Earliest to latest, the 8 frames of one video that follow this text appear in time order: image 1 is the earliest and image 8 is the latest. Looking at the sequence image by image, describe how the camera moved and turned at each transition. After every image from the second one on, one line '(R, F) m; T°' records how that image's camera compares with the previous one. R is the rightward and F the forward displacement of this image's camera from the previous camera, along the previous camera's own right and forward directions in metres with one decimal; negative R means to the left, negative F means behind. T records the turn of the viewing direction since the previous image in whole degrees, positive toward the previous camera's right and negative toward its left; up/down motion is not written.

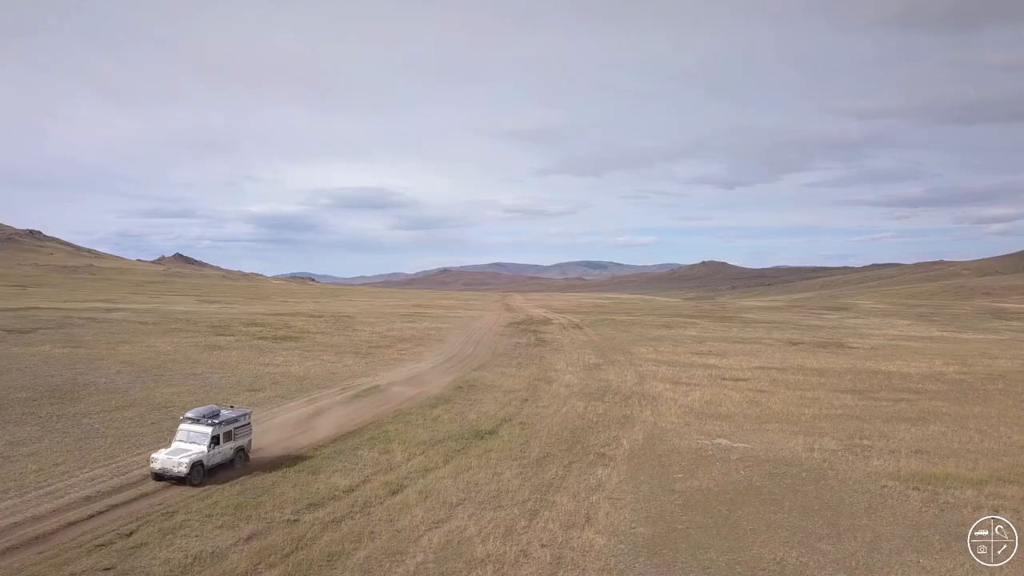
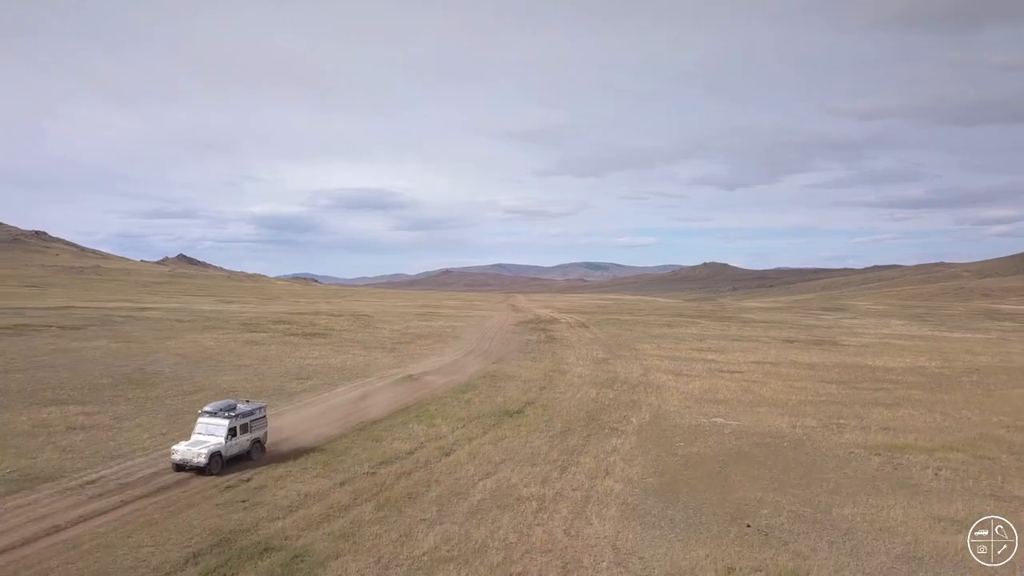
(-1.2, -4.6) m; 0°
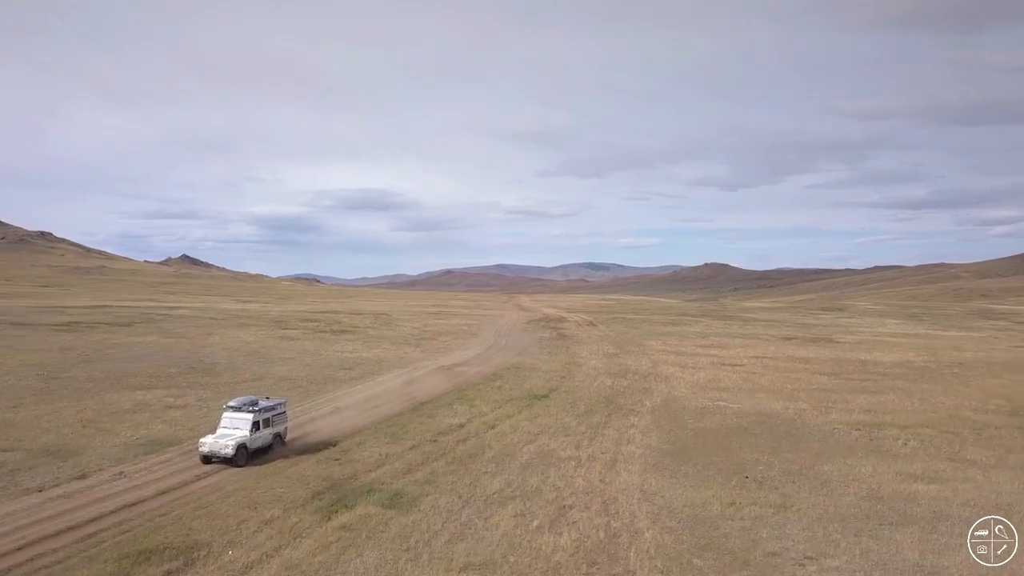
(-1.6, -4.6) m; 0°
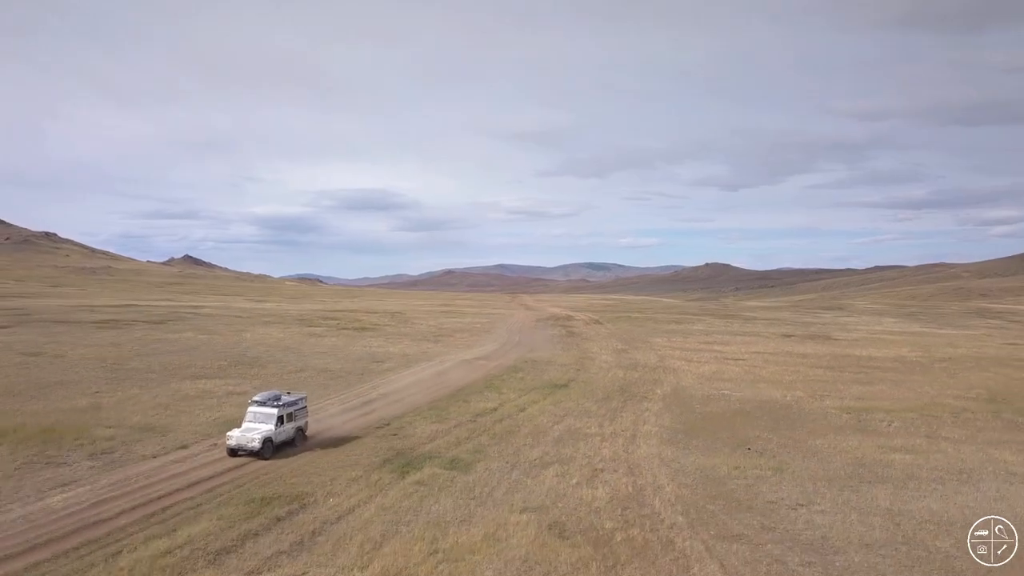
(-1.5, -3.8) m; 0°
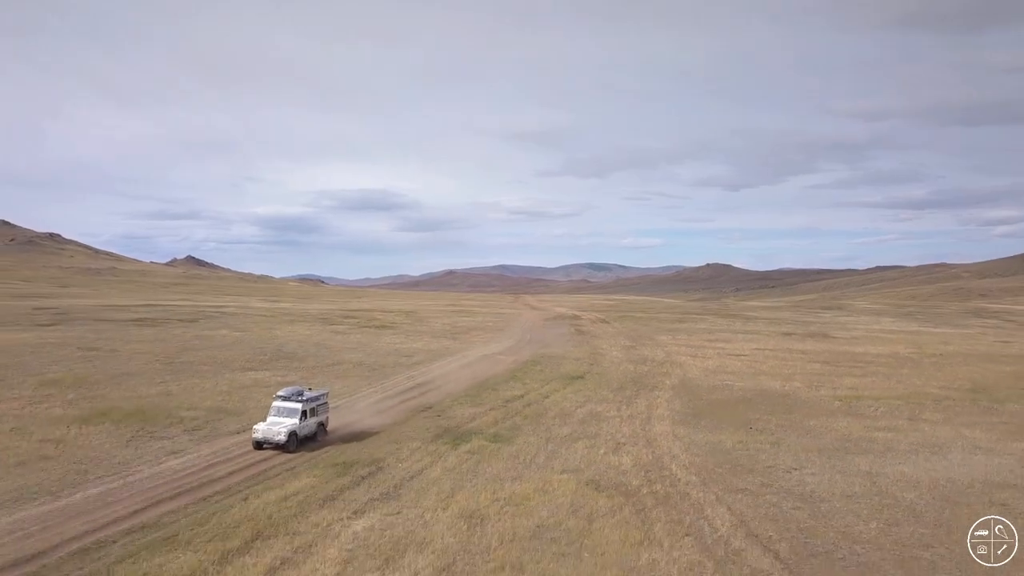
(-1.4, -3.8) m; 0°
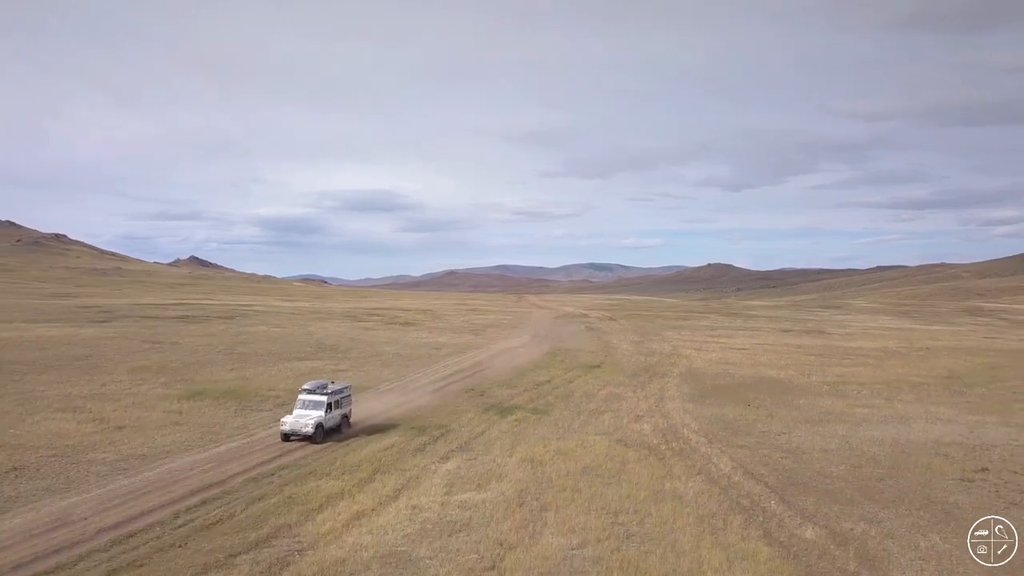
(-1.8, -5.3) m; 0°
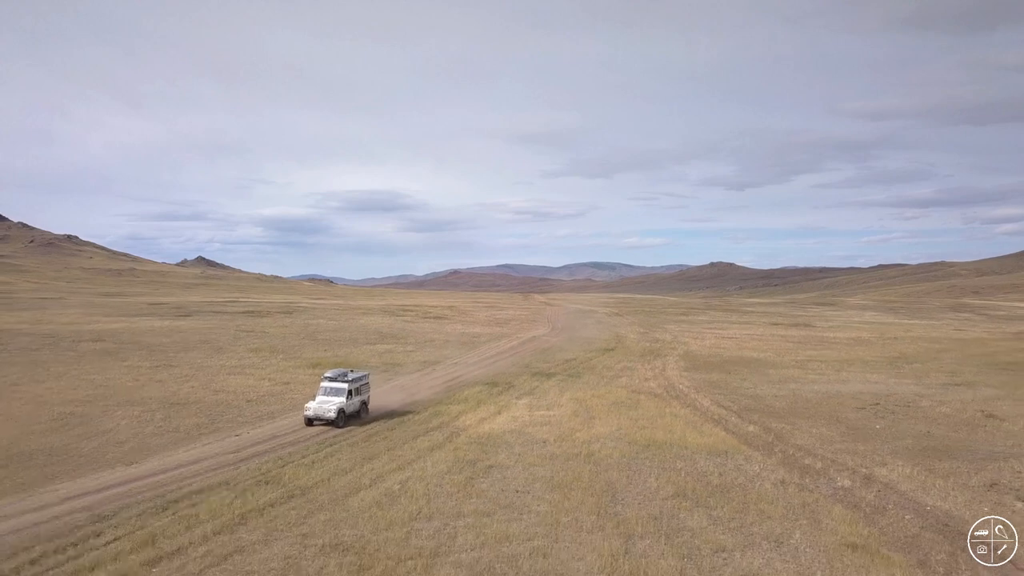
(-2.7, -11.8) m; 0°
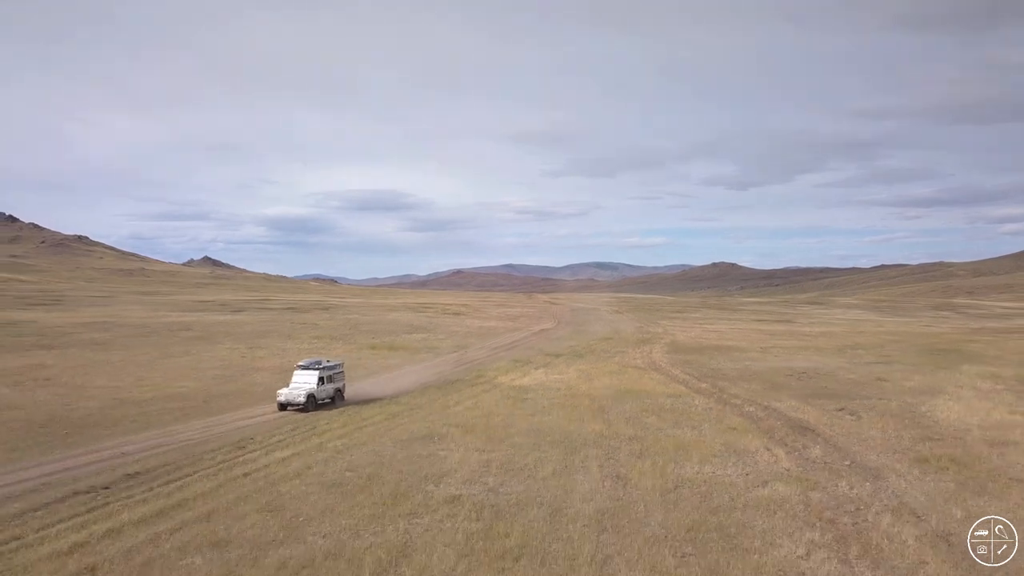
(-1.3, -11.8) m; 0°
